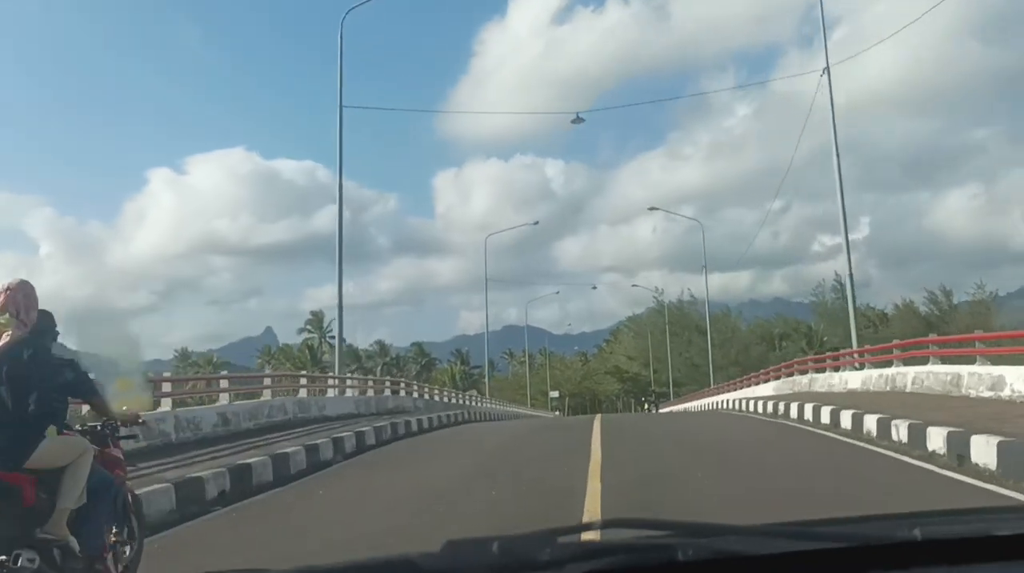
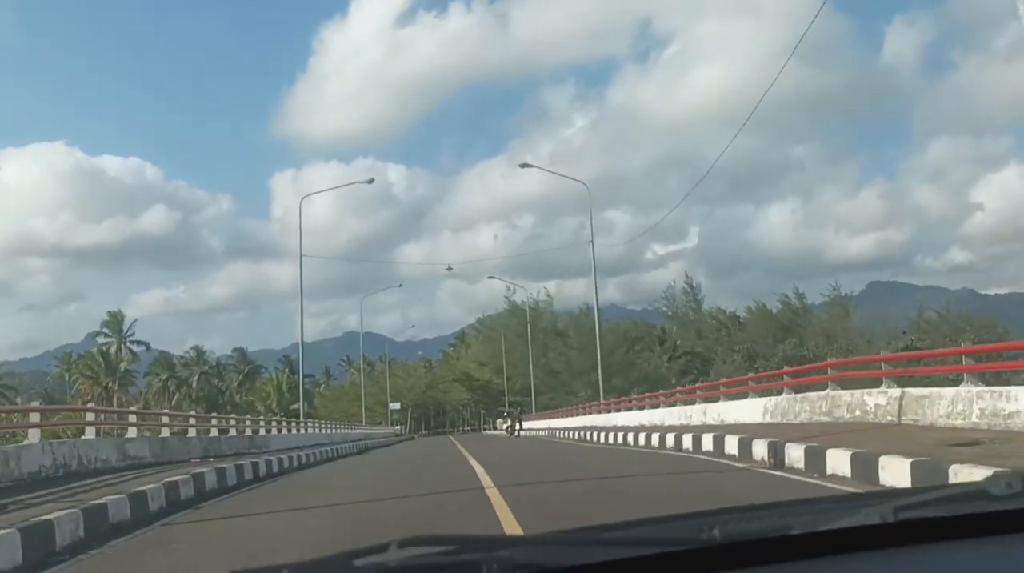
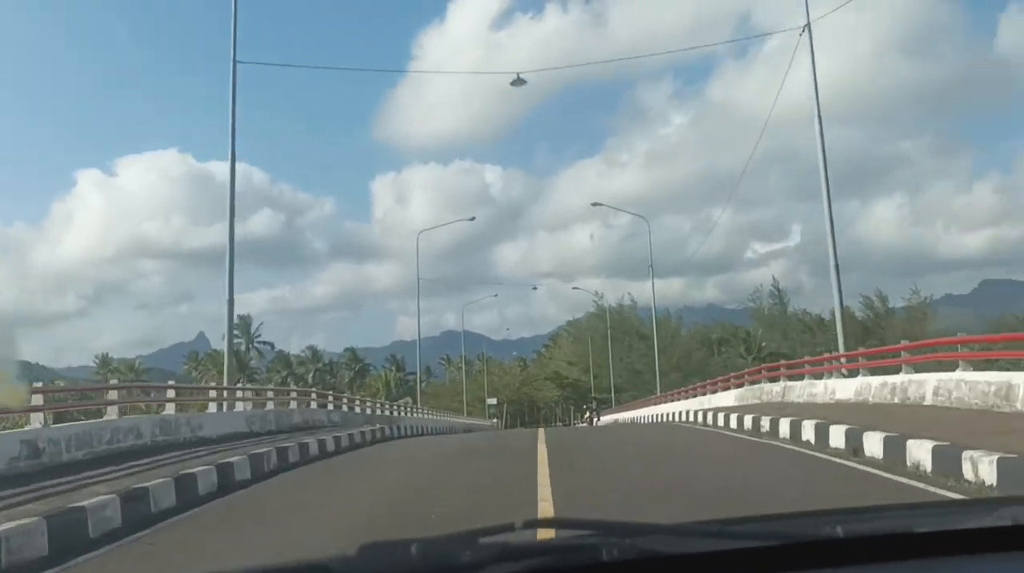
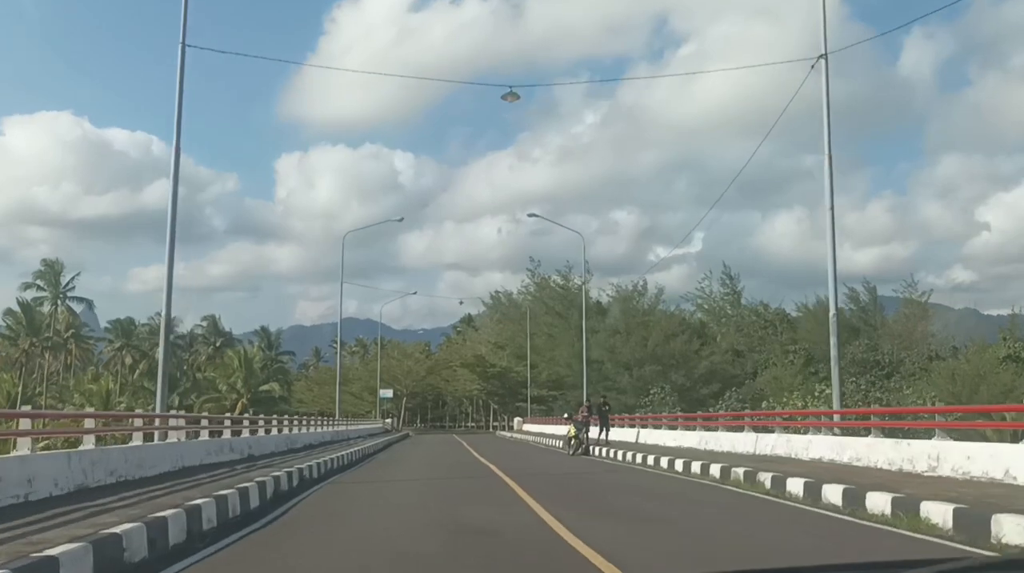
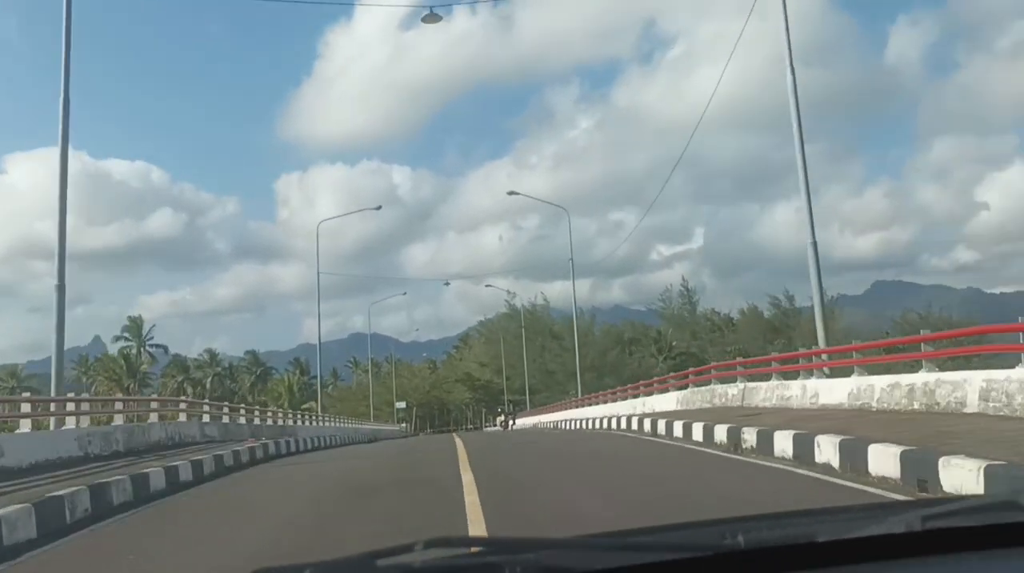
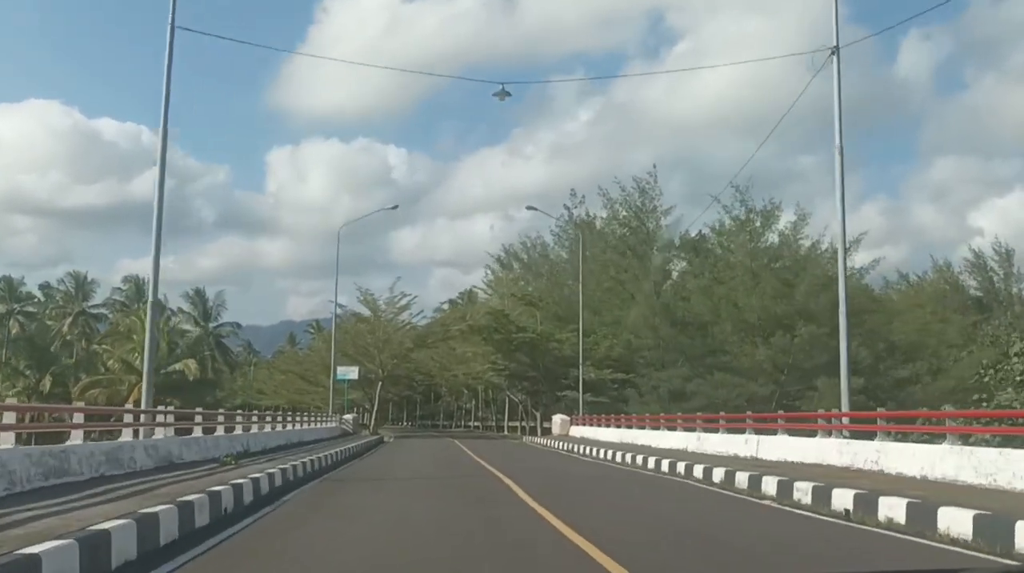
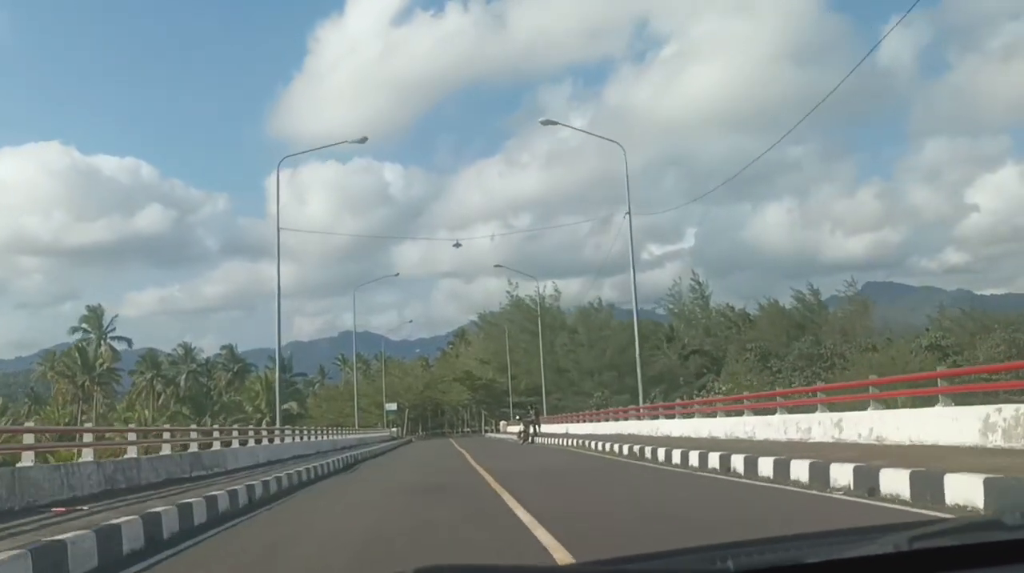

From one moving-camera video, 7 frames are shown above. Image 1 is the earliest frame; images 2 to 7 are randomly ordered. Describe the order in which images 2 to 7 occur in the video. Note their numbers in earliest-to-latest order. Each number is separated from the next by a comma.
3, 5, 2, 7, 4, 6
